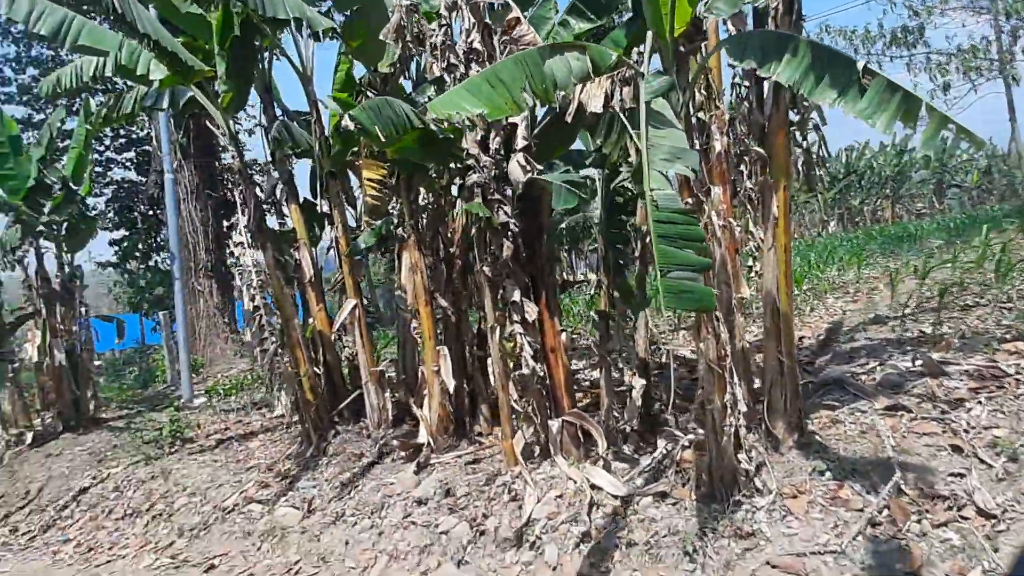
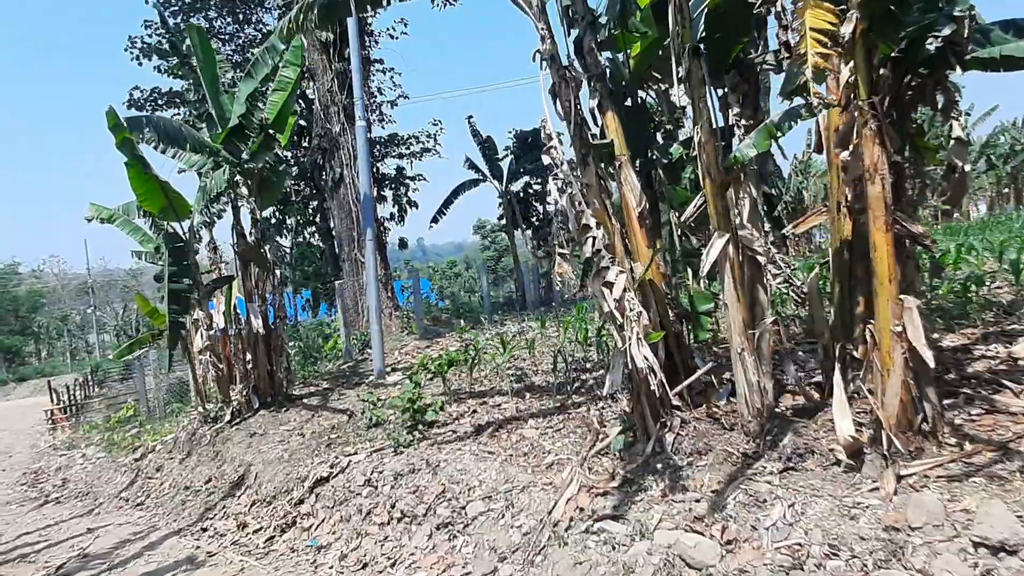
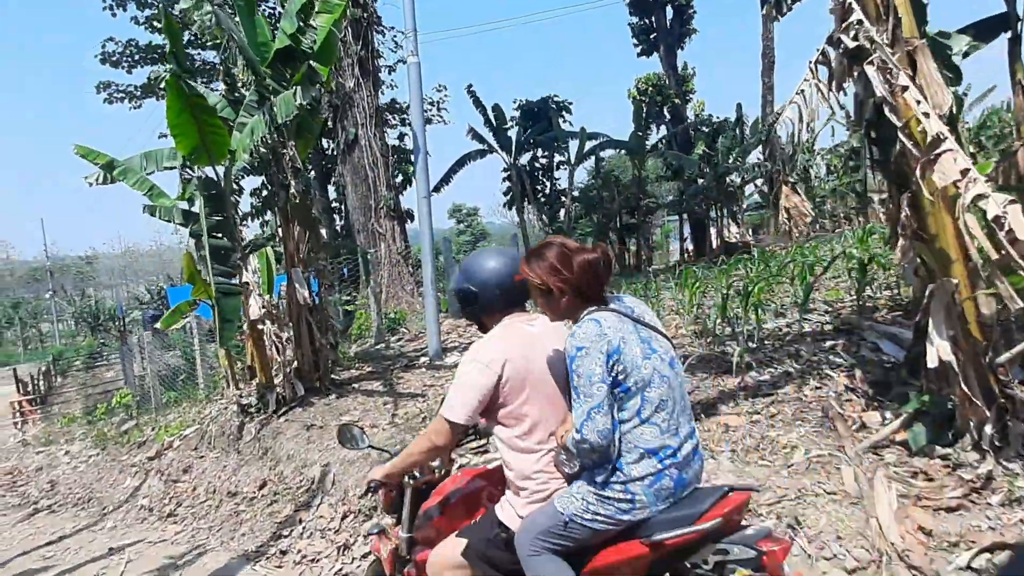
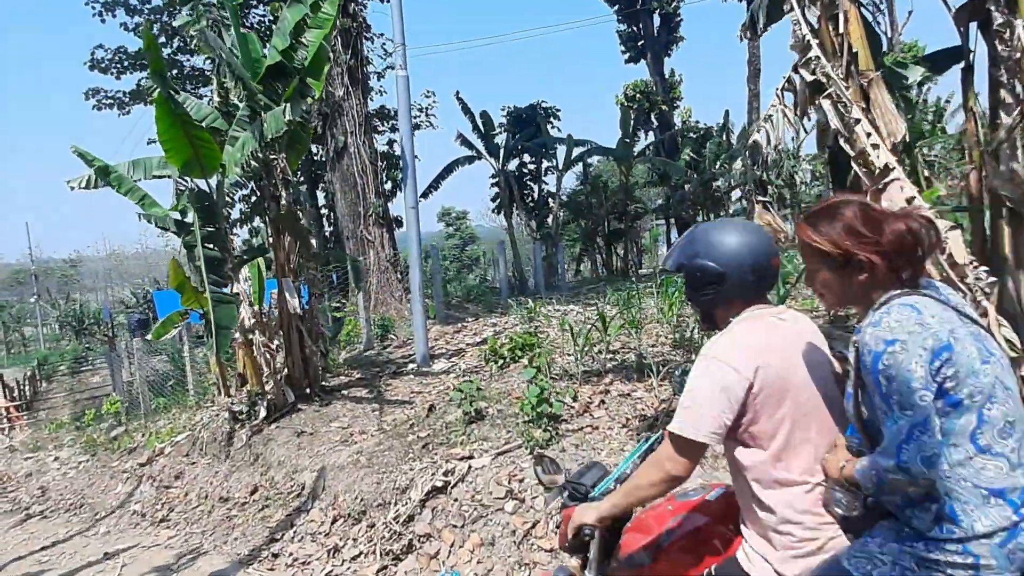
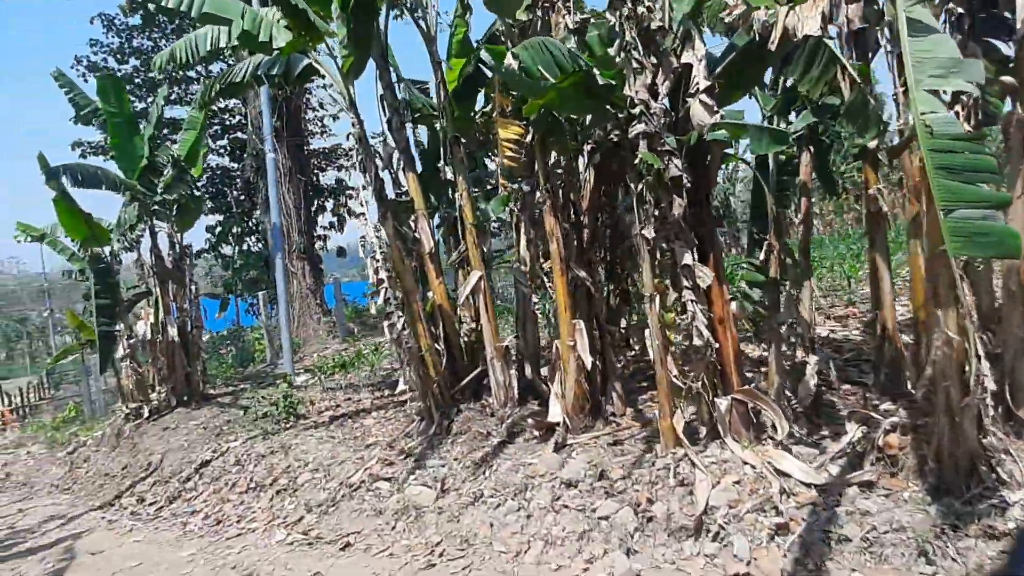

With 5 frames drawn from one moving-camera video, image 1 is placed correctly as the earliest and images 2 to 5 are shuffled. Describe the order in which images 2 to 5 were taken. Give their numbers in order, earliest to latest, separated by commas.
5, 2, 4, 3
